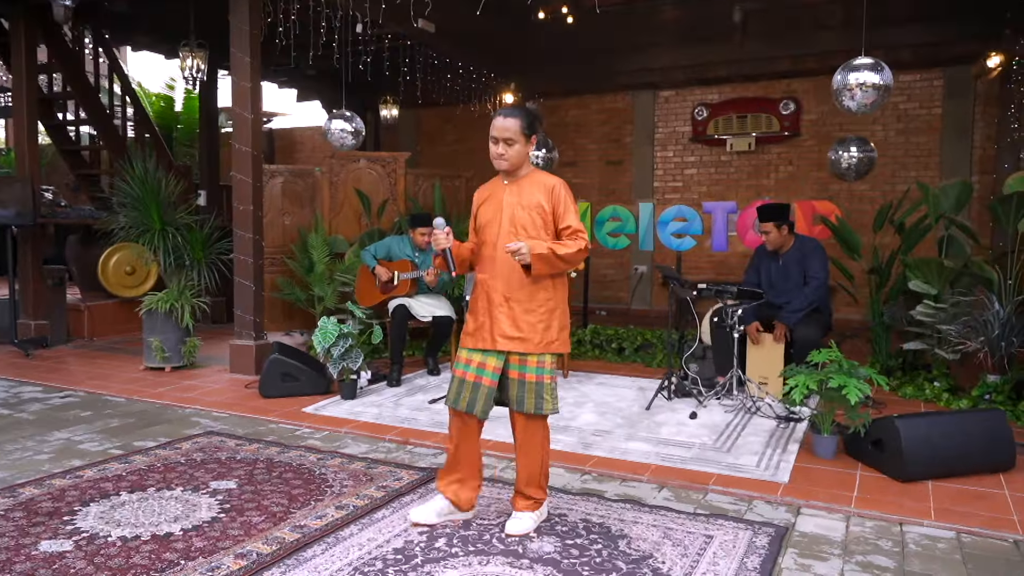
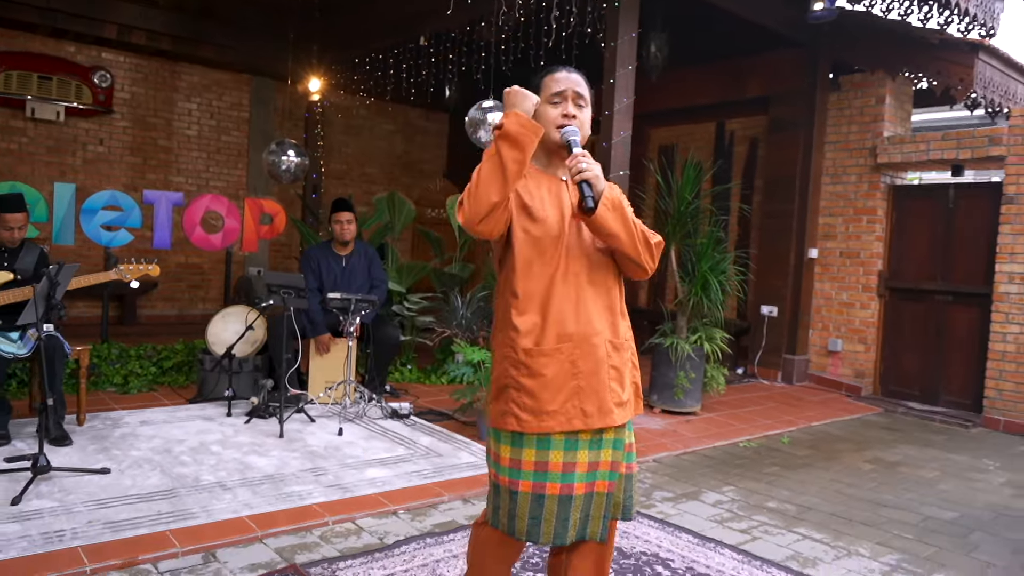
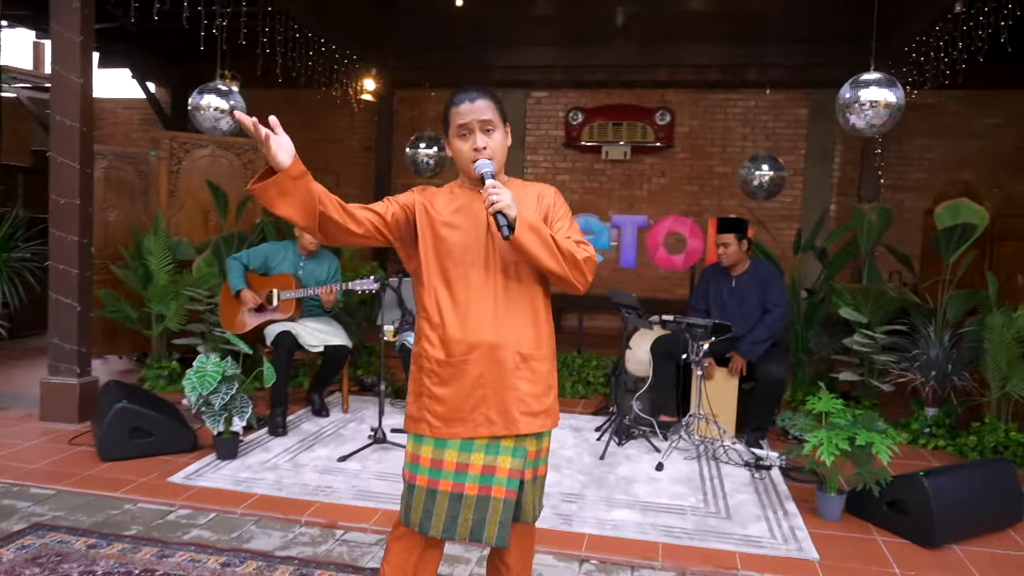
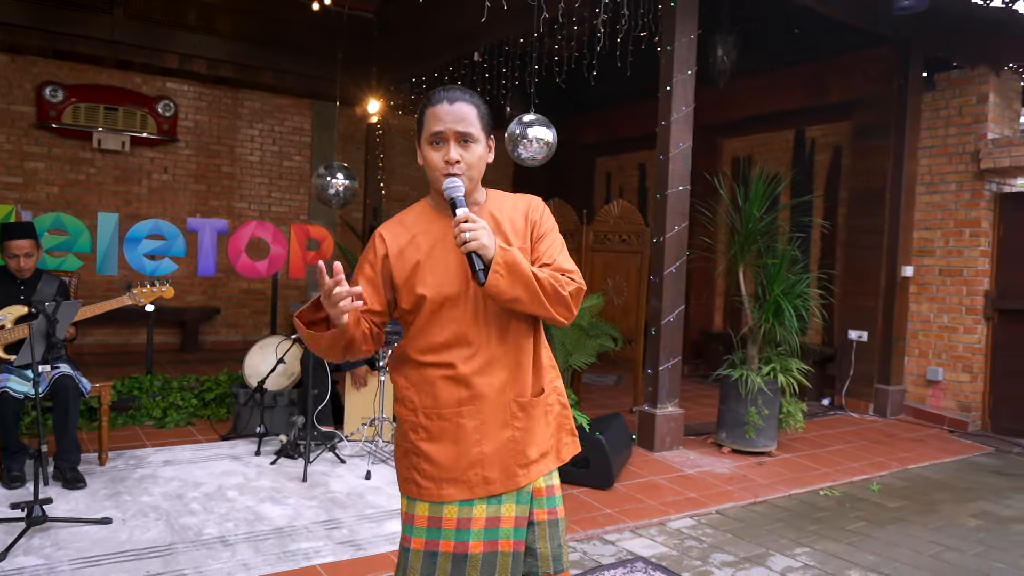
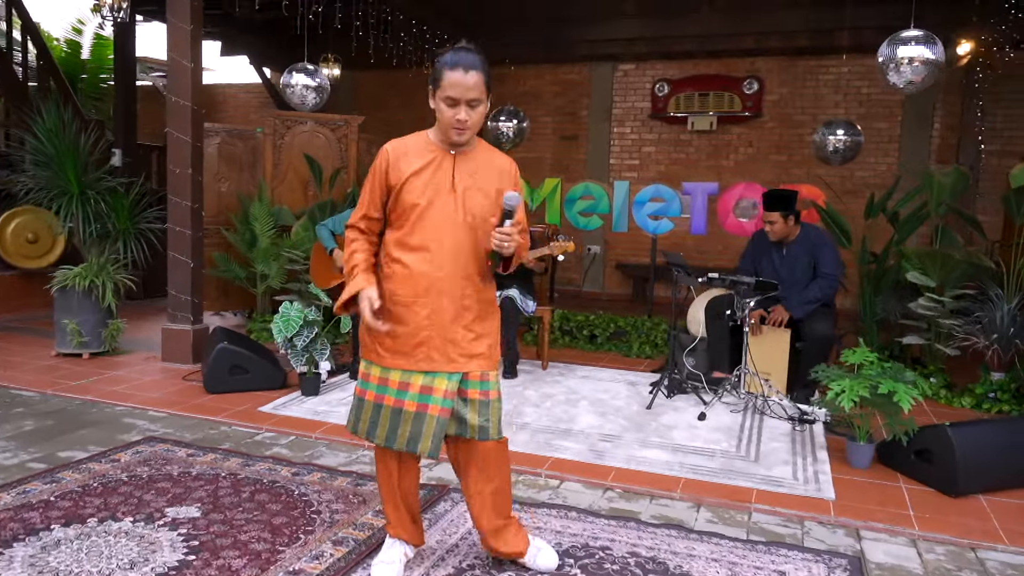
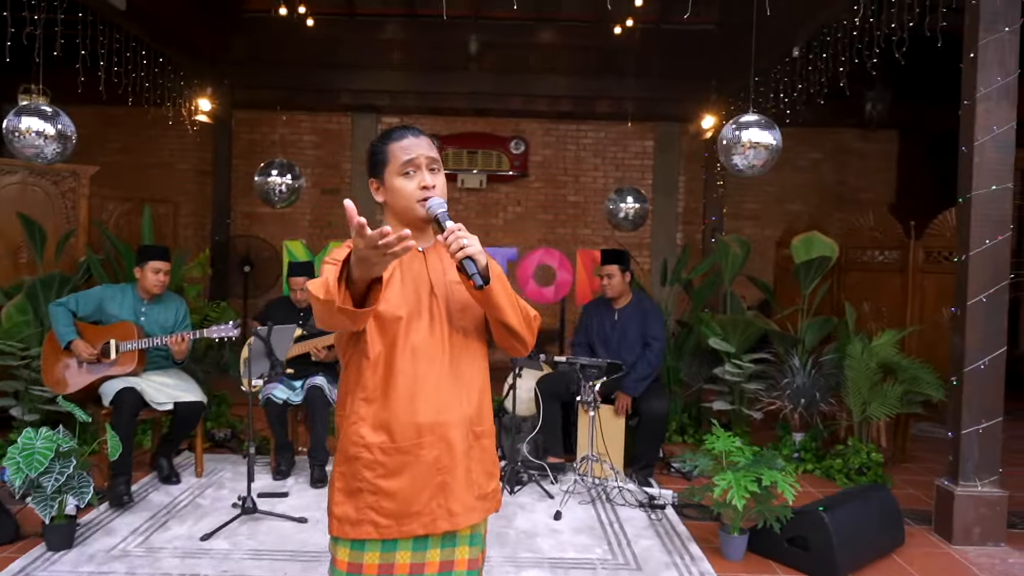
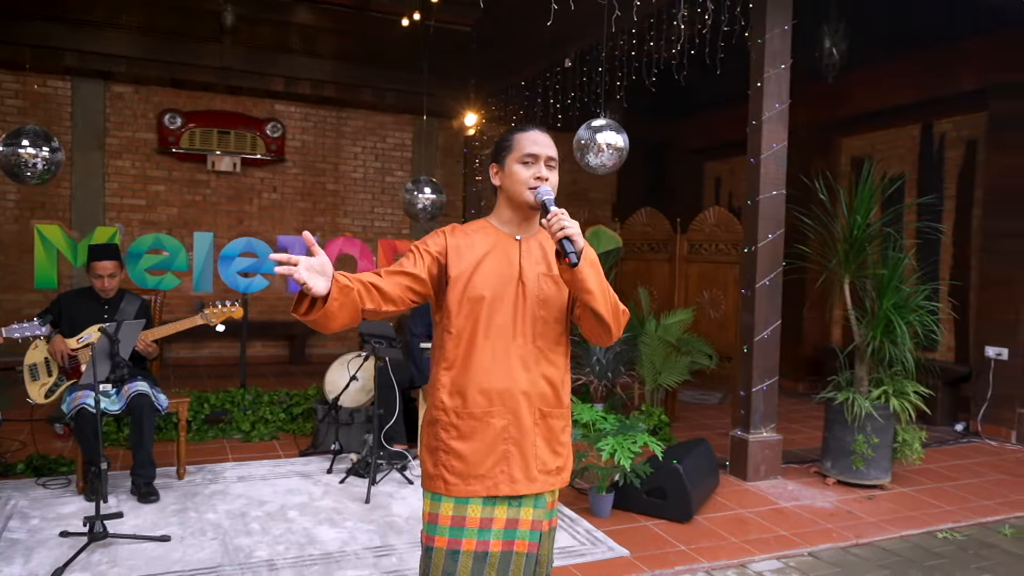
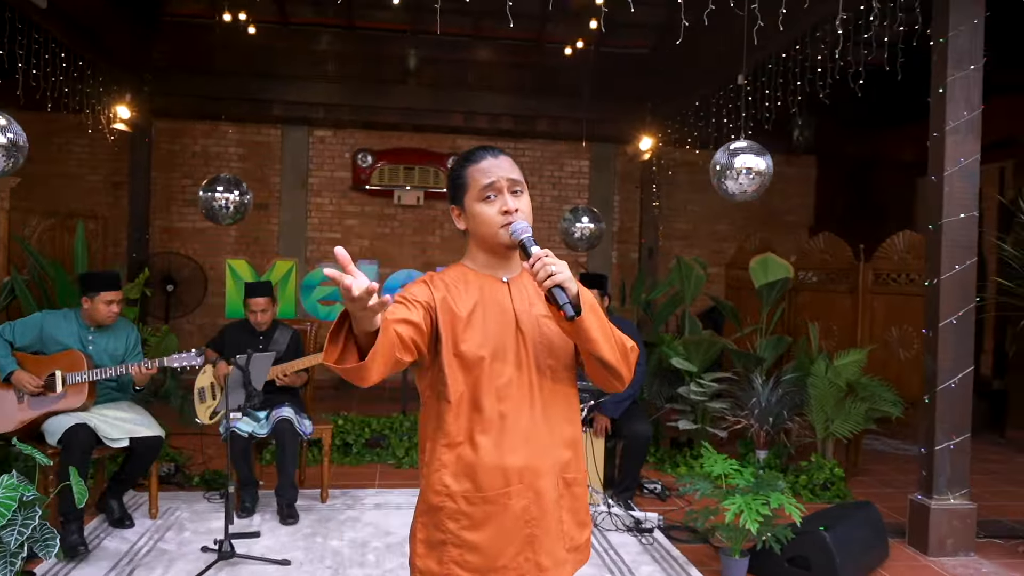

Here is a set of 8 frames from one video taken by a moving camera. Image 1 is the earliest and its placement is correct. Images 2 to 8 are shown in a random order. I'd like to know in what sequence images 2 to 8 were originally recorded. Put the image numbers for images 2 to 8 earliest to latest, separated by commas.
5, 3, 6, 8, 7, 4, 2
